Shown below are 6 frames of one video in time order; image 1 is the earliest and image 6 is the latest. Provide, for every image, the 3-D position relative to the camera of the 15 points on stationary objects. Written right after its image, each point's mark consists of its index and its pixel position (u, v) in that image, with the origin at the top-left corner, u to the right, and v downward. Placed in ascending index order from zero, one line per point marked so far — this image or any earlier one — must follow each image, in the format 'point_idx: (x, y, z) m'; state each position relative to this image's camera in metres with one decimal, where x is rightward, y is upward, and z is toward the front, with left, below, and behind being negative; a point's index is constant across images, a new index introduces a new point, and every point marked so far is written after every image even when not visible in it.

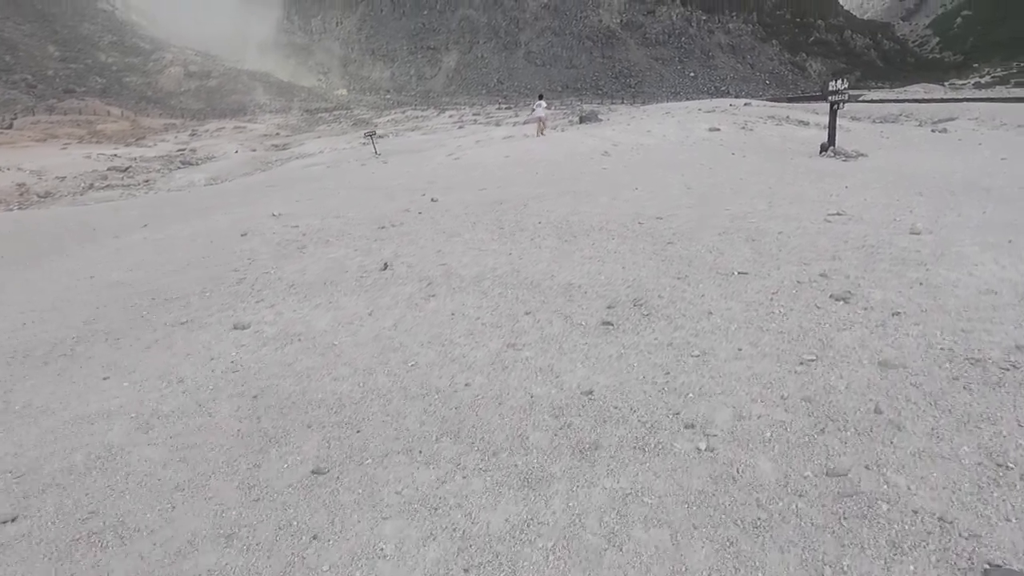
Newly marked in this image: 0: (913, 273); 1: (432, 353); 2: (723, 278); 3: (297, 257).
0: (+3.9, +0.2, +6.6) m
1: (-0.6, -0.5, +4.9) m
2: (+2.1, +0.1, +6.8) m
3: (-3.0, +0.4, +9.1) m
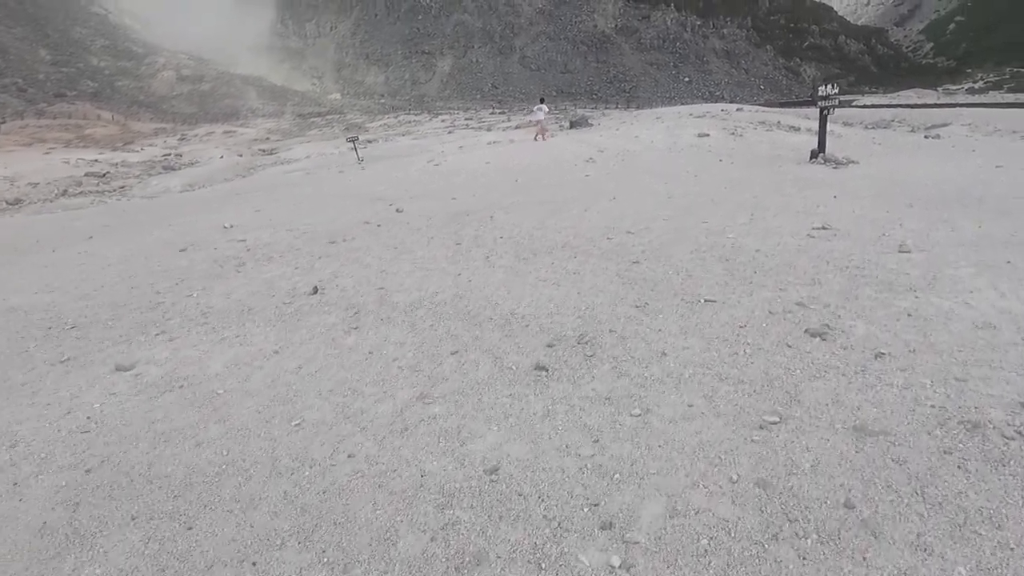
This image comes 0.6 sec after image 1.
0: (+3.4, -0.1, +5.8) m
1: (-1.1, -0.7, +4.1) m
2: (+1.6, -0.2, +6.0) m
3: (-3.5, +0.1, +8.3) m
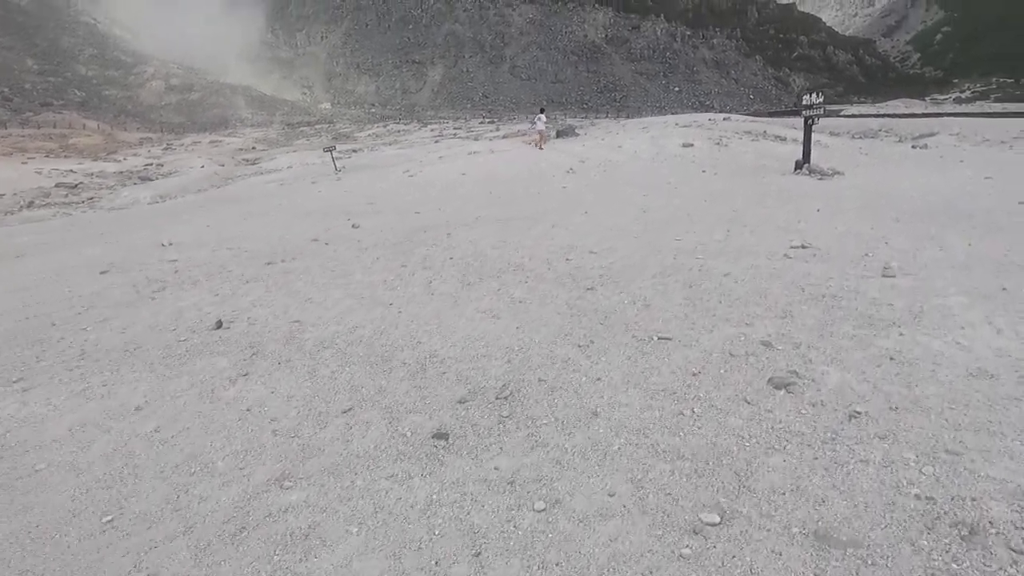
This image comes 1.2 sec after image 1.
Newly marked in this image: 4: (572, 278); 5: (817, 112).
0: (+2.8, -0.4, +5.0) m
1: (-1.7, -1.0, +3.3) m
2: (+1.0, -0.4, +5.2) m
3: (-4.2, -0.2, +7.5) m
4: (+0.7, +0.1, +7.4) m
5: (+9.0, +5.2, +19.7) m
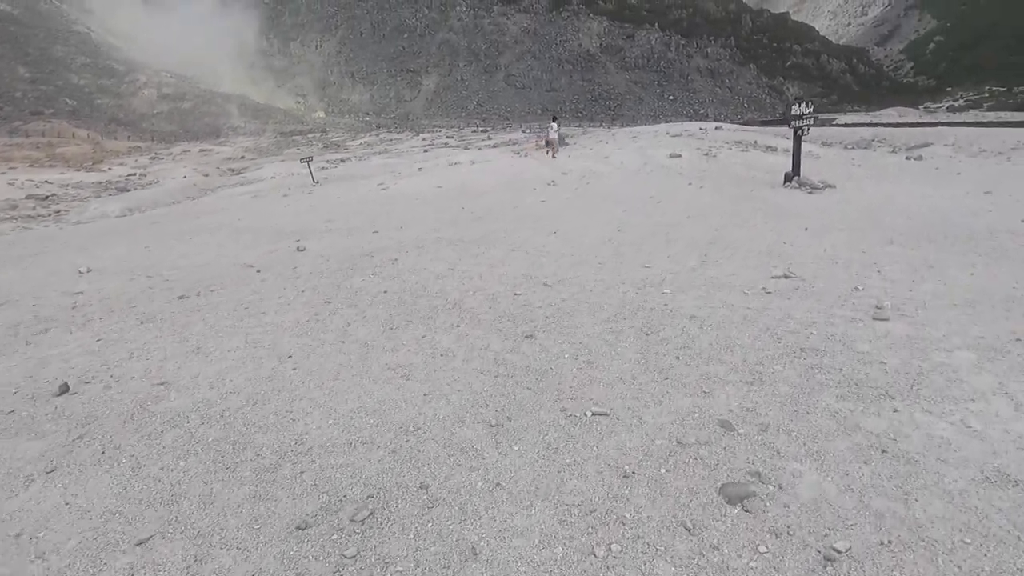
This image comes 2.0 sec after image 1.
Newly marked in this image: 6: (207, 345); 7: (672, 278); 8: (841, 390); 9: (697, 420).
0: (+2.1, -0.8, +4.0) m
1: (-2.4, -1.4, +2.2) m
2: (+0.3, -0.8, +4.1) m
3: (-4.8, -0.6, +6.4) m
4: (0.0, -0.3, +6.4) m
5: (+8.3, +4.6, +18.7) m
6: (-2.8, -0.5, +6.1) m
7: (+2.0, +0.1, +8.3) m
8: (+2.2, -0.7, +4.4) m
9: (+1.1, -0.8, +4.1) m
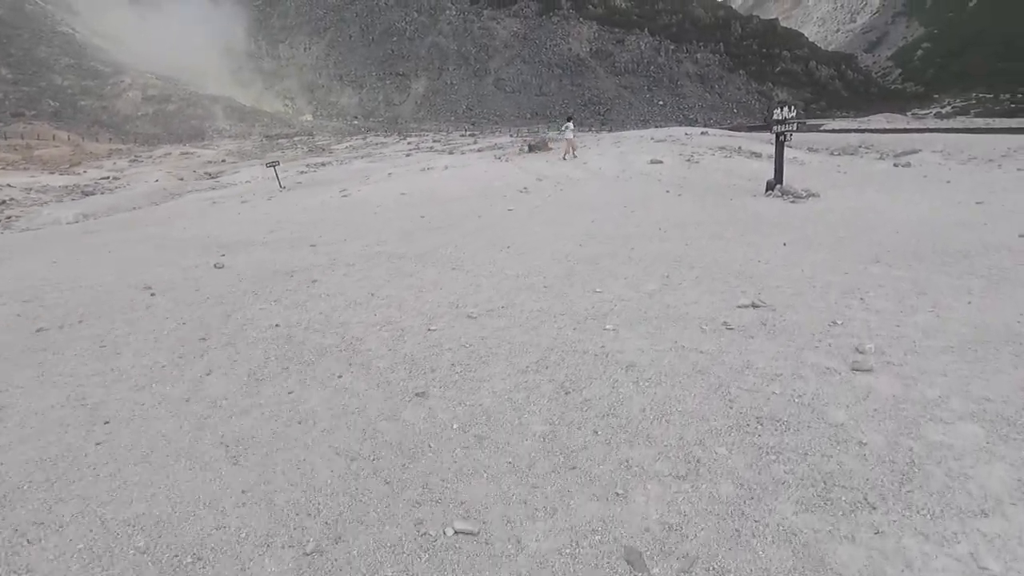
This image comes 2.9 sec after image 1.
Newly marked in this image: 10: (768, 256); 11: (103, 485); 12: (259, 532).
0: (+1.4, -1.1, +2.8) m
1: (-3.1, -1.7, +0.9) m
2: (-0.4, -1.1, +2.9) m
3: (-5.6, -0.9, +5.1) m
4: (-0.8, -0.6, +5.2) m
5: (+7.3, +4.2, +17.6) m
6: (-3.6, -0.8, +4.8) m
7: (+1.2, -0.2, +7.1) m
8: (+1.4, -1.0, +3.2) m
9: (+0.4, -1.1, +2.9) m
10: (+4.0, +0.5, +10.4) m
11: (-2.2, -1.0, +3.6) m
12: (-1.2, -1.1, +3.1) m
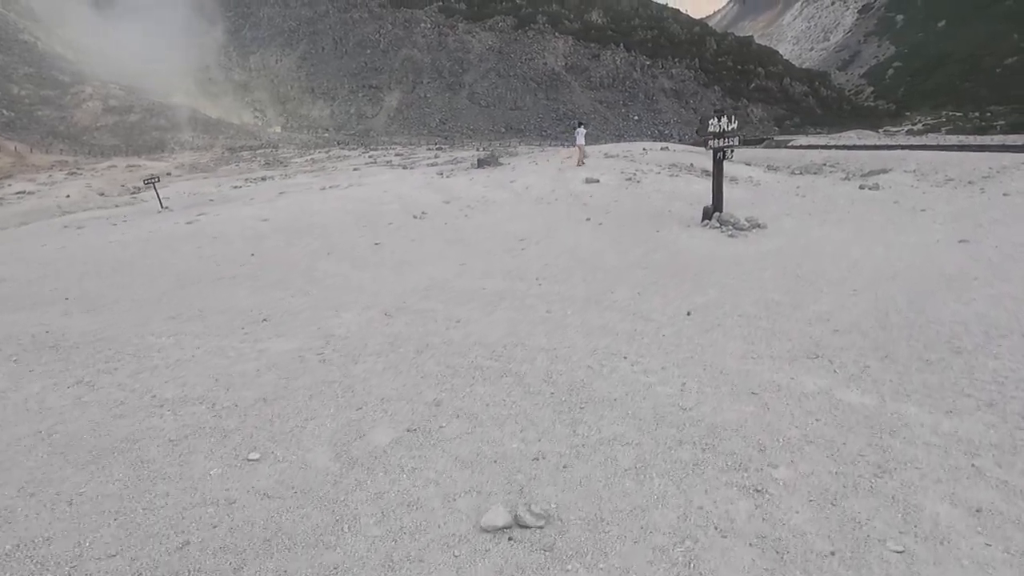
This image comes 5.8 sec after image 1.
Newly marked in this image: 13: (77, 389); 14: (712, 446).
0: (-1.1, -2.0, -1.2) m
1: (-5.5, -2.5, -3.2) m
2: (-2.9, -2.0, -1.1) m
3: (-8.2, -1.9, +0.9) m
4: (-3.3, -1.6, +1.1) m
5: (+4.4, +3.0, +13.9) m
6: (-6.1, -1.7, +0.7) m
7: (-1.4, -1.2, +3.1) m
8: (-1.1, -1.9, -0.8) m
9: (-2.1, -2.0, -1.1) m
10: (+1.3, -0.5, +6.5) m
11: (-4.7, -1.9, -0.5) m
12: (-3.7, -2.0, -1.0) m
13: (-3.6, -0.8, +5.2) m
14: (+1.3, -1.0, +4.1) m
